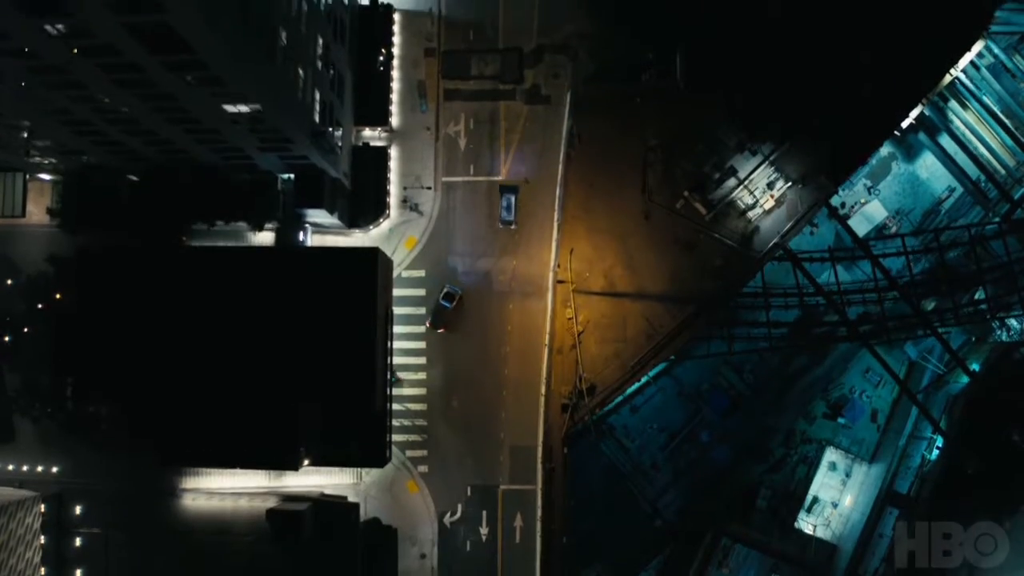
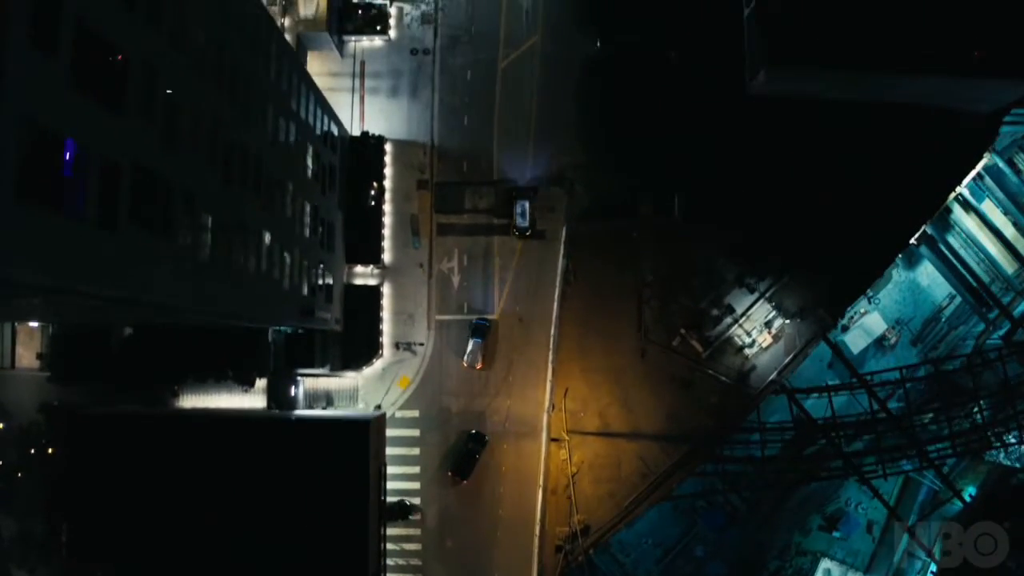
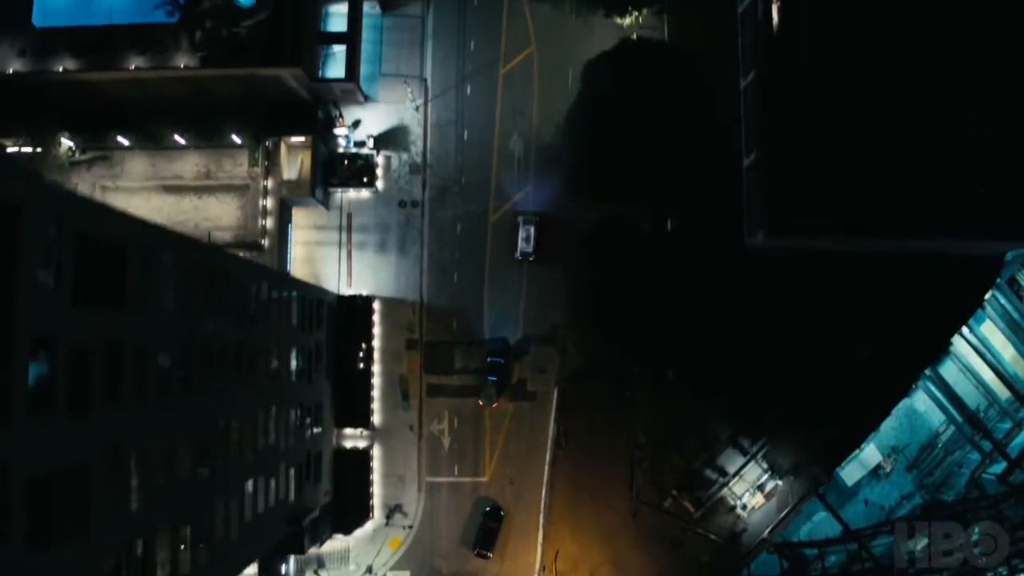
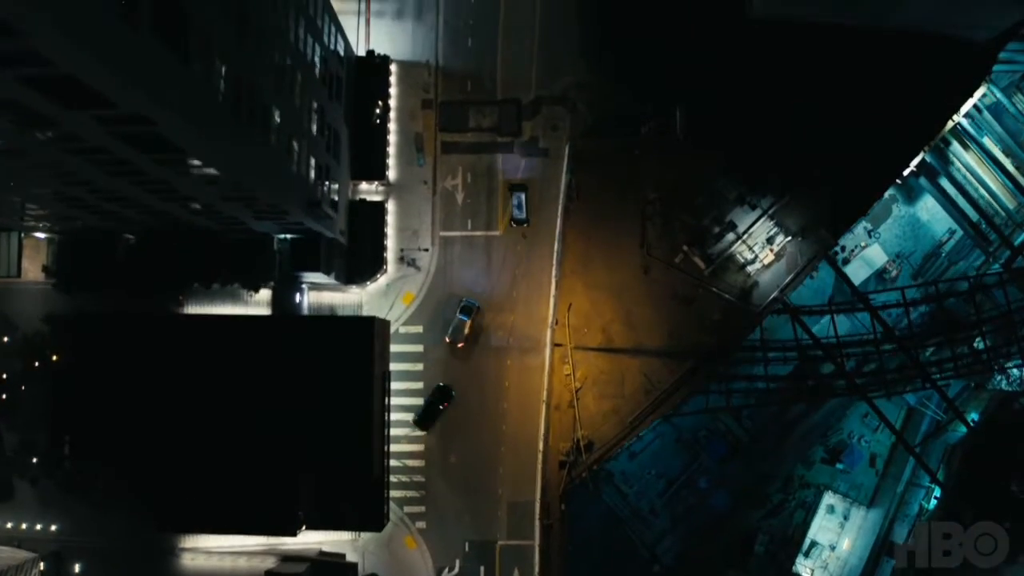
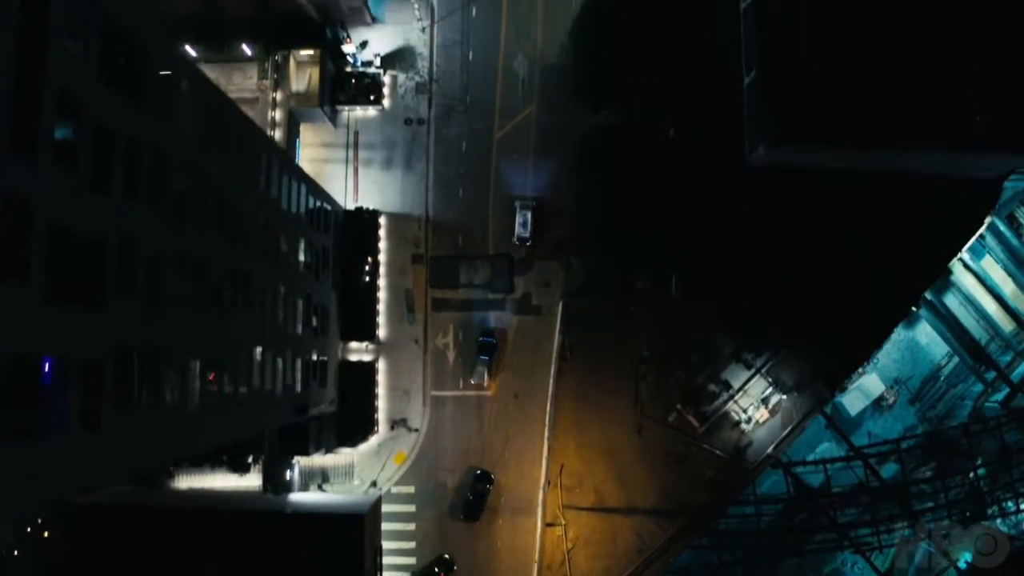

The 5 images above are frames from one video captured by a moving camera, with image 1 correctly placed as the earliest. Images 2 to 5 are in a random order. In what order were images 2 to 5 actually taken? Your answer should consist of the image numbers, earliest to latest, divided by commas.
4, 2, 5, 3
